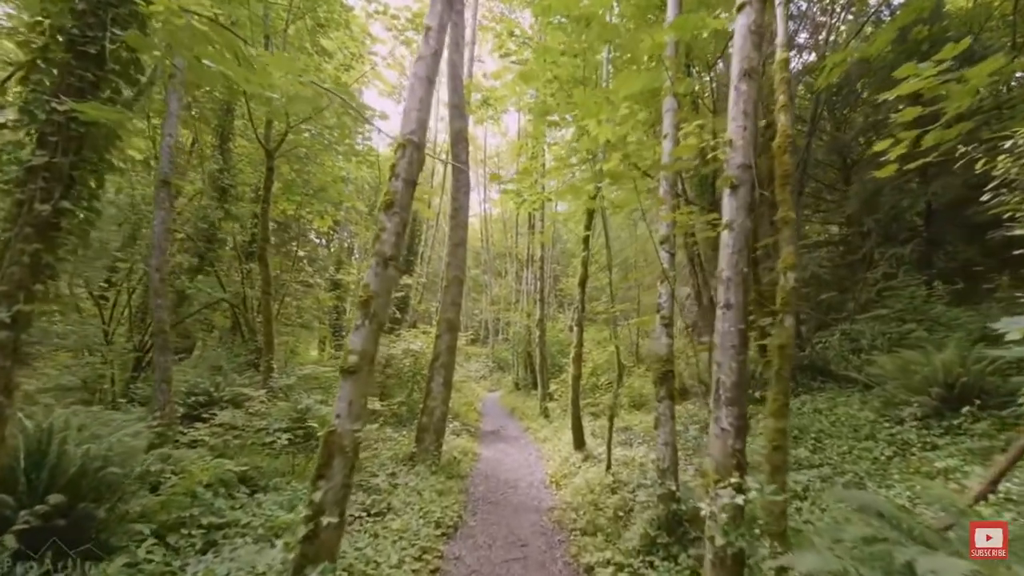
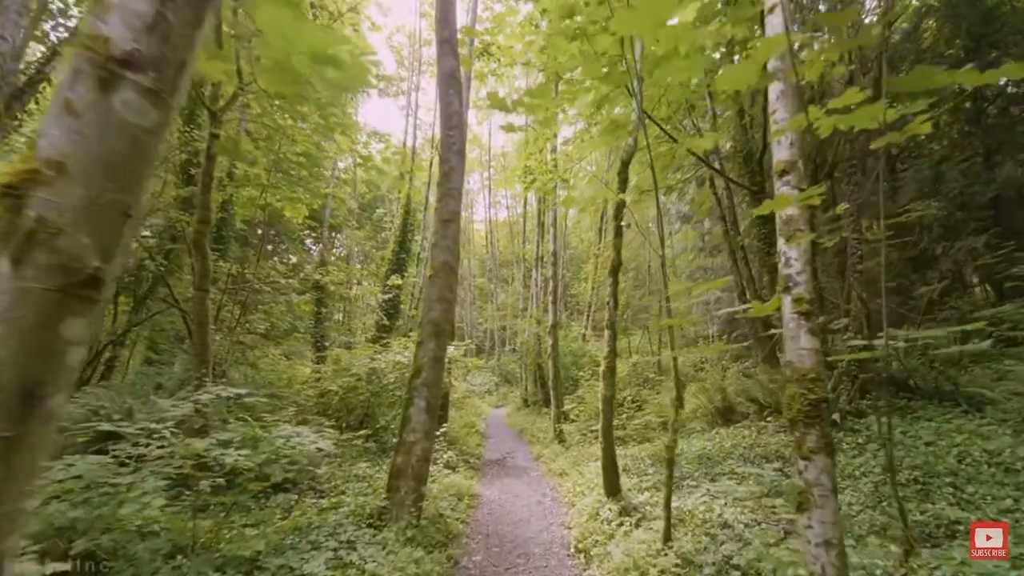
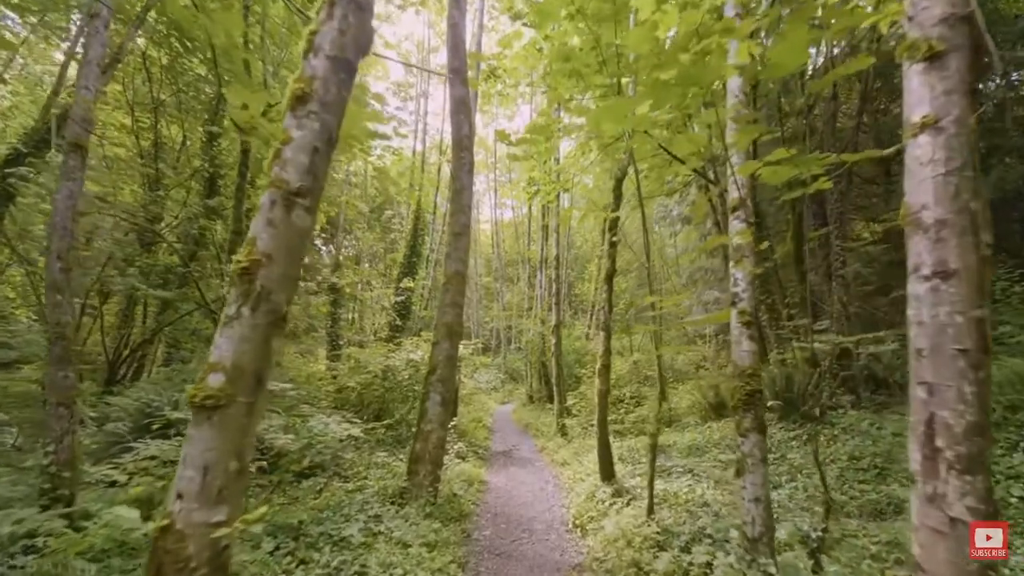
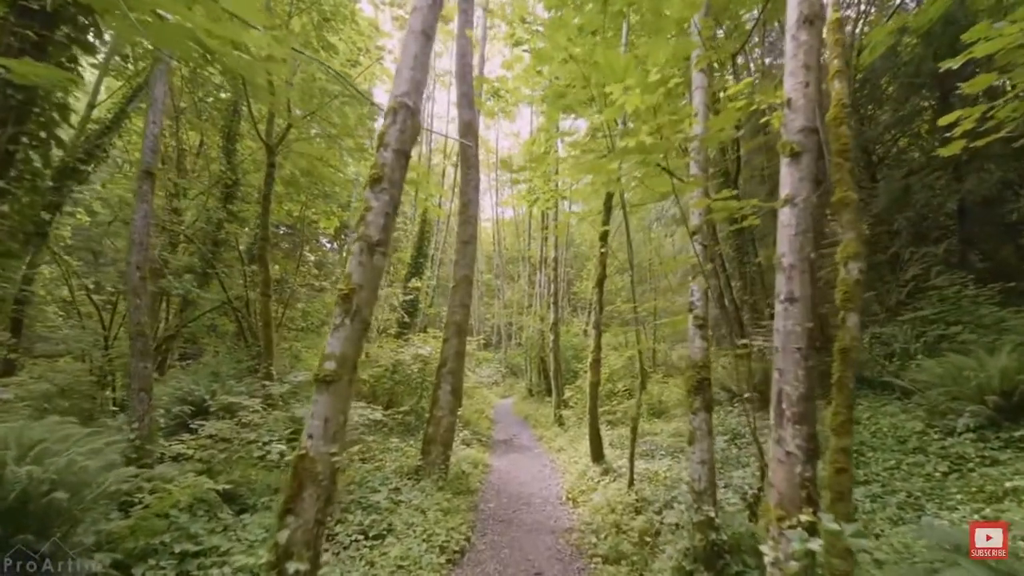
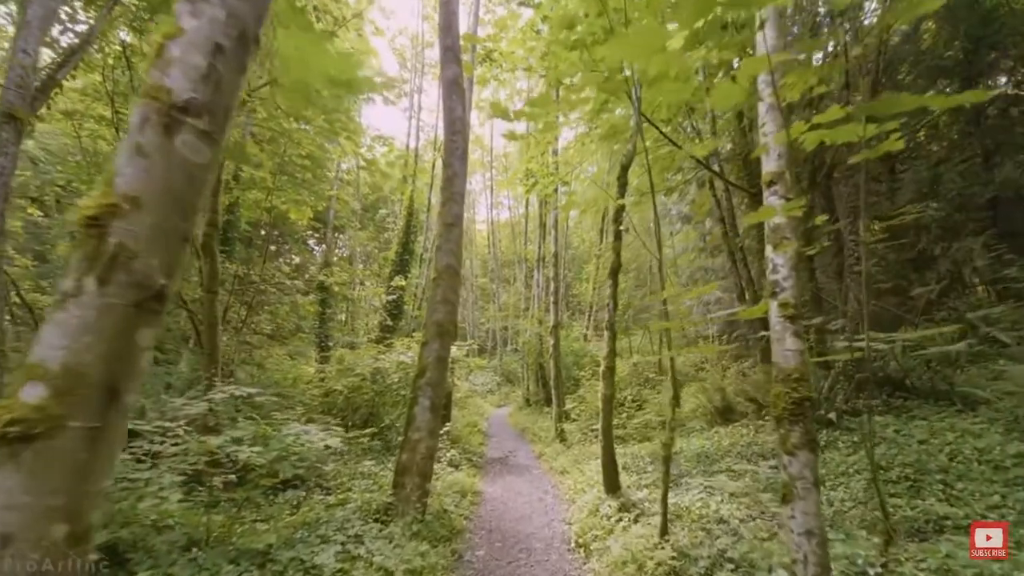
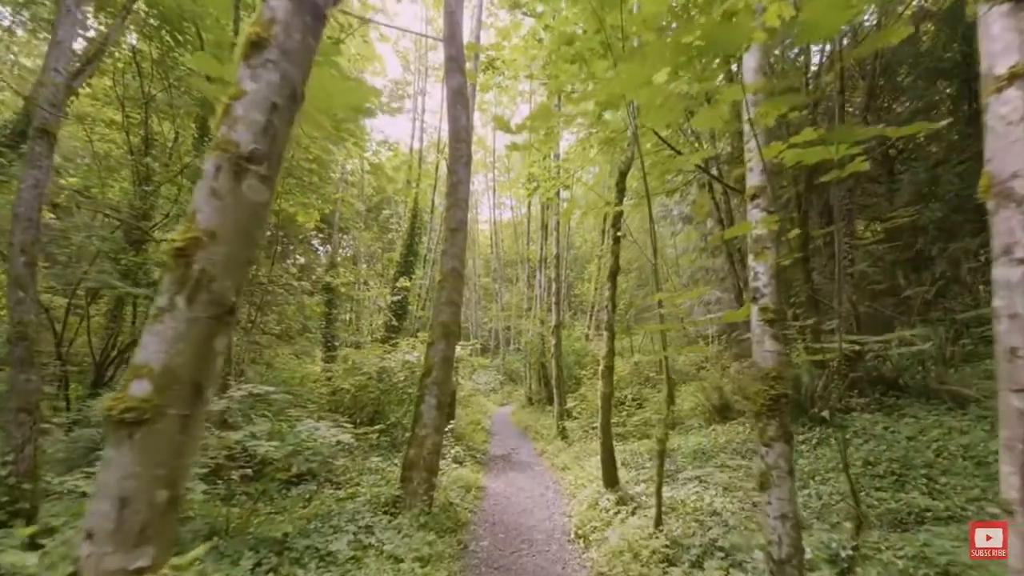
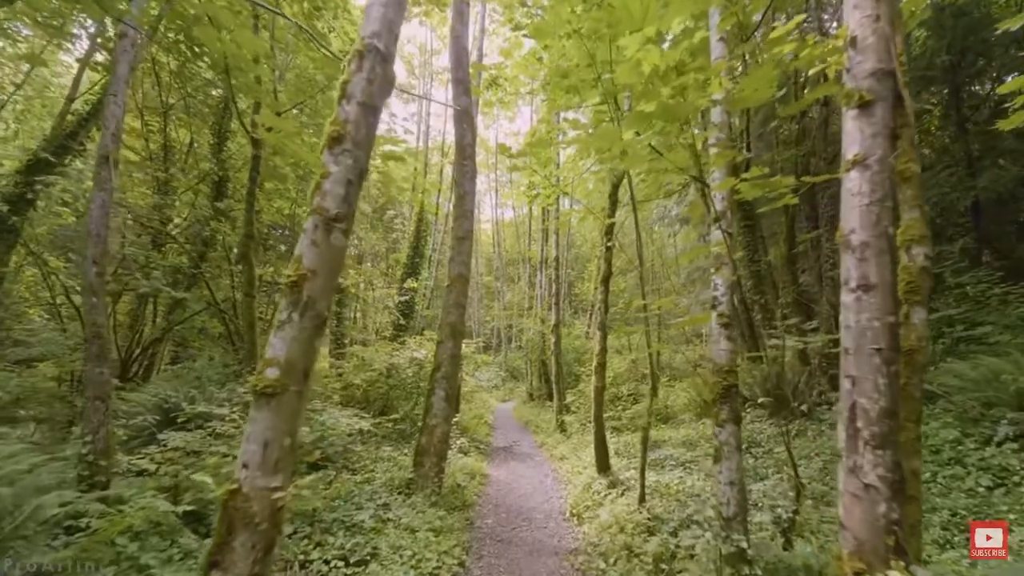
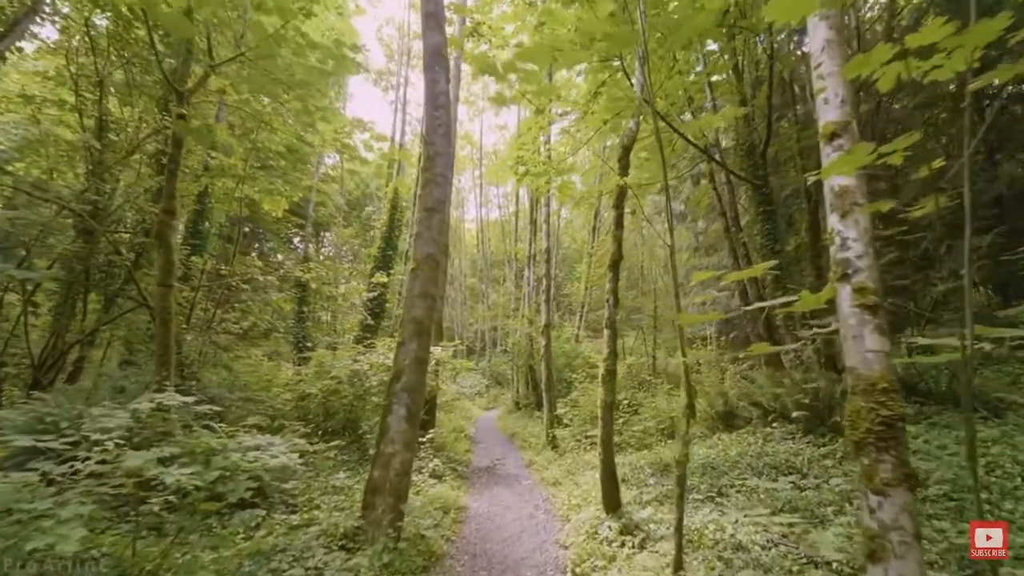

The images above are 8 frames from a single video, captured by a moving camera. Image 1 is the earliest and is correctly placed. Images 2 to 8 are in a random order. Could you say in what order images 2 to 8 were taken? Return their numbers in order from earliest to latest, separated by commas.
4, 7, 3, 6, 5, 2, 8
